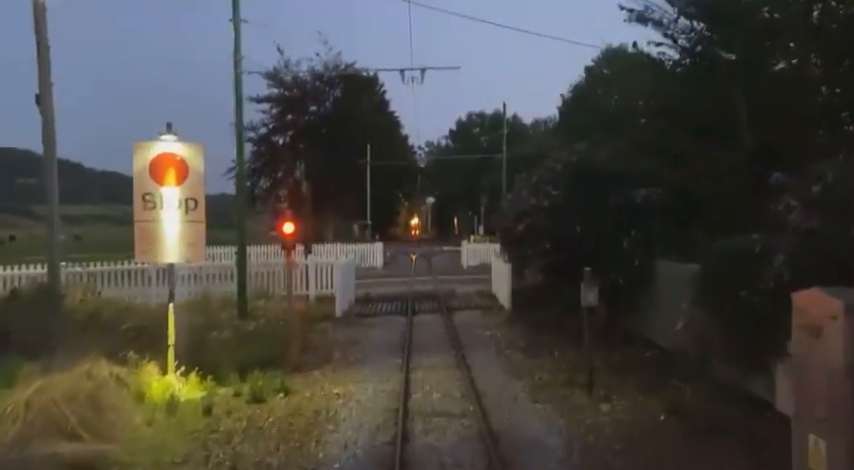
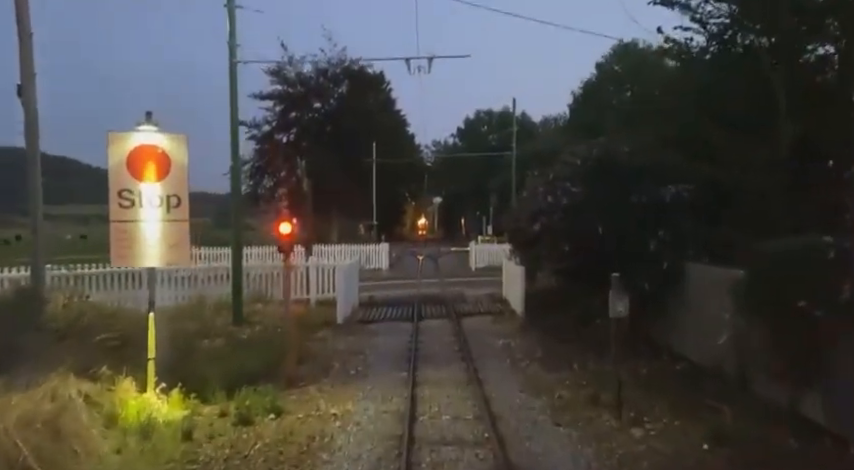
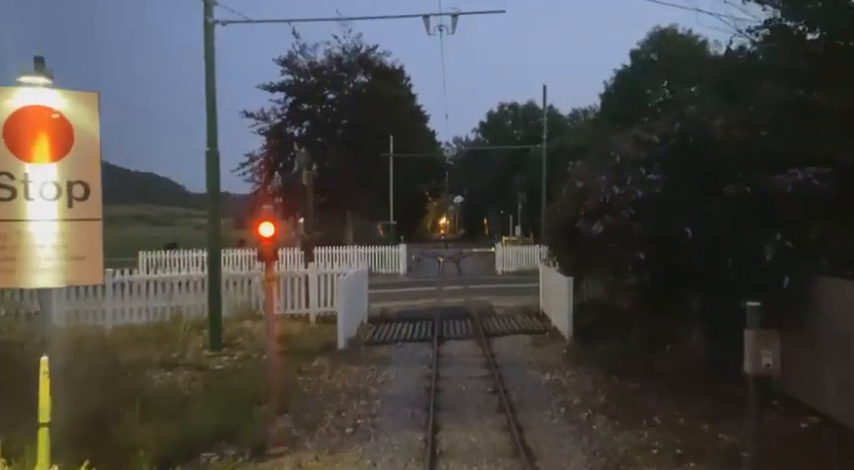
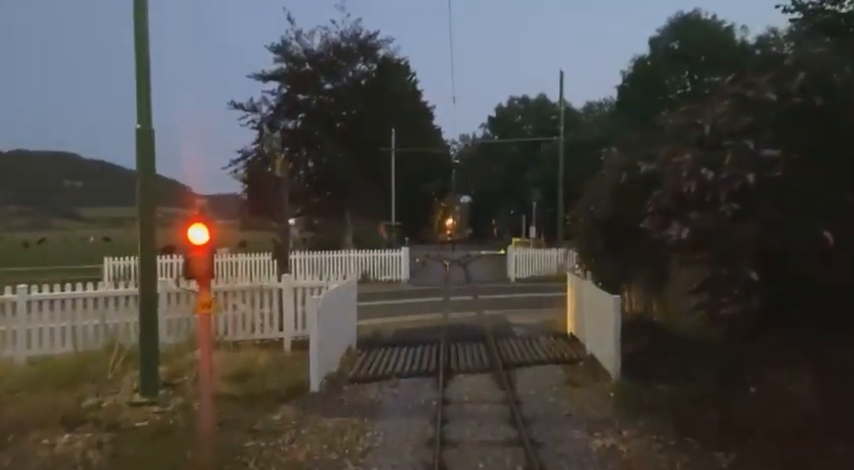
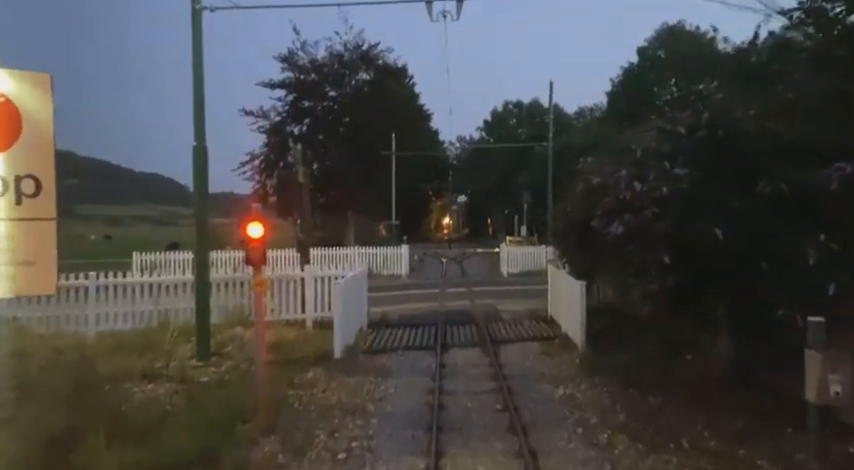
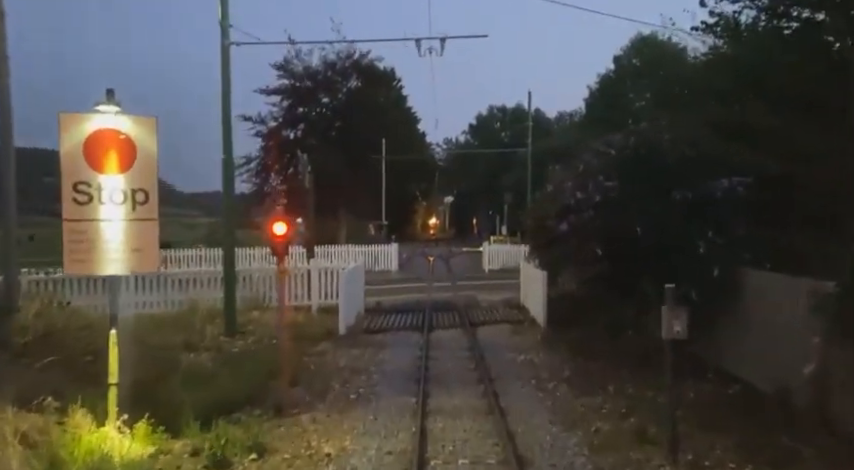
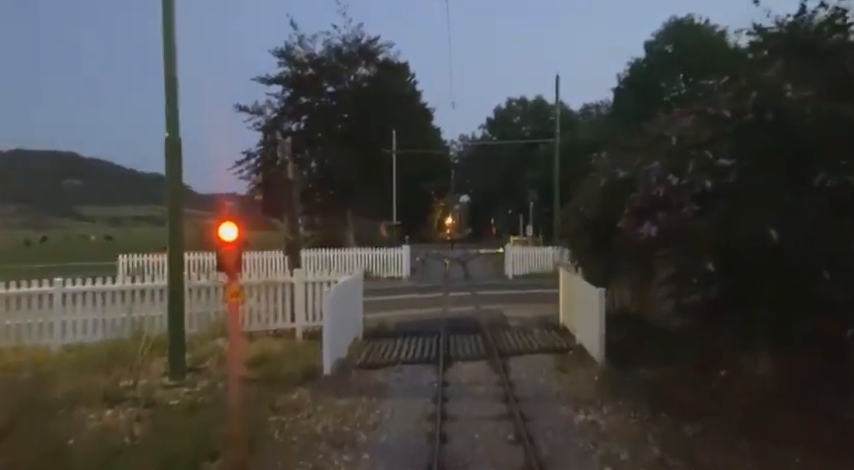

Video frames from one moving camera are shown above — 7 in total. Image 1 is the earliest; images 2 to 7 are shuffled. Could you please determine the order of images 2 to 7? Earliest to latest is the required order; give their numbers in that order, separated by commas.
2, 6, 3, 5, 7, 4
